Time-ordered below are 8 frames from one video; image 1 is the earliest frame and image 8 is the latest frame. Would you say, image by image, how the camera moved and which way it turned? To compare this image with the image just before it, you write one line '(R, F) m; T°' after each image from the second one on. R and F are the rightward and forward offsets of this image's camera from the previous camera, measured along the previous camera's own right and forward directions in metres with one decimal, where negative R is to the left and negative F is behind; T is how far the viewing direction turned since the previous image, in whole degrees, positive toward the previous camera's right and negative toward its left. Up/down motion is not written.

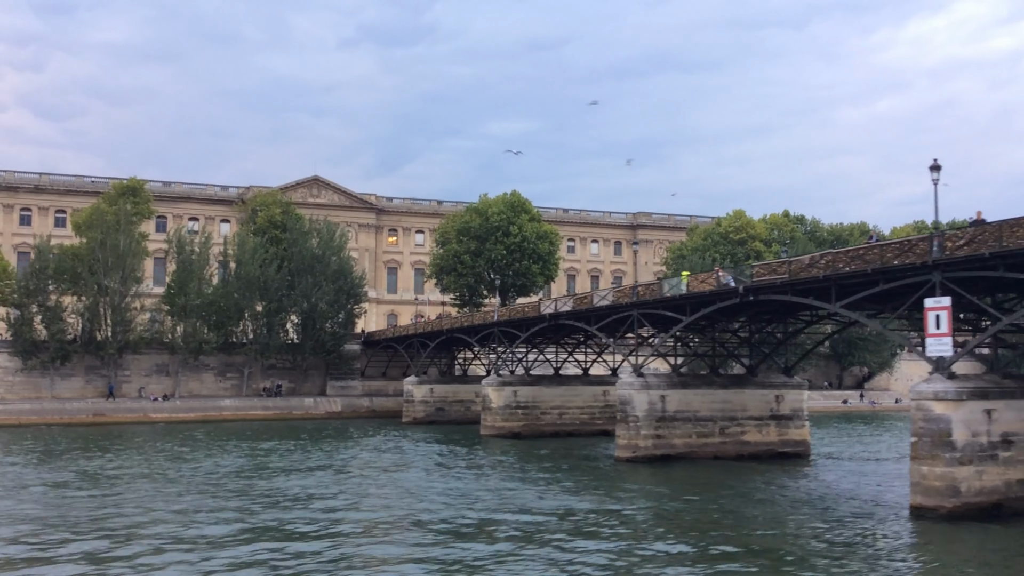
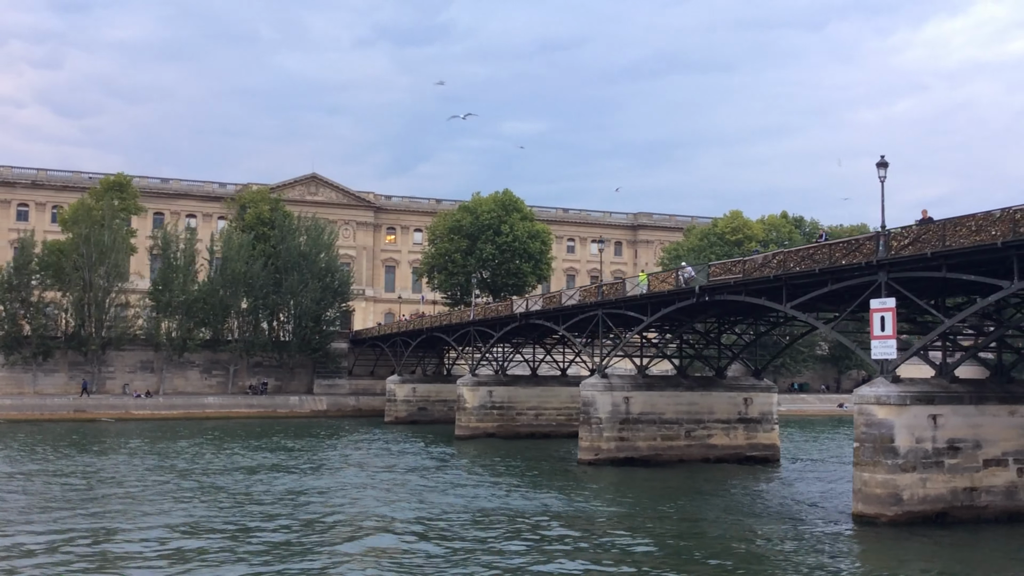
(+1.6, +0.6) m; -1°
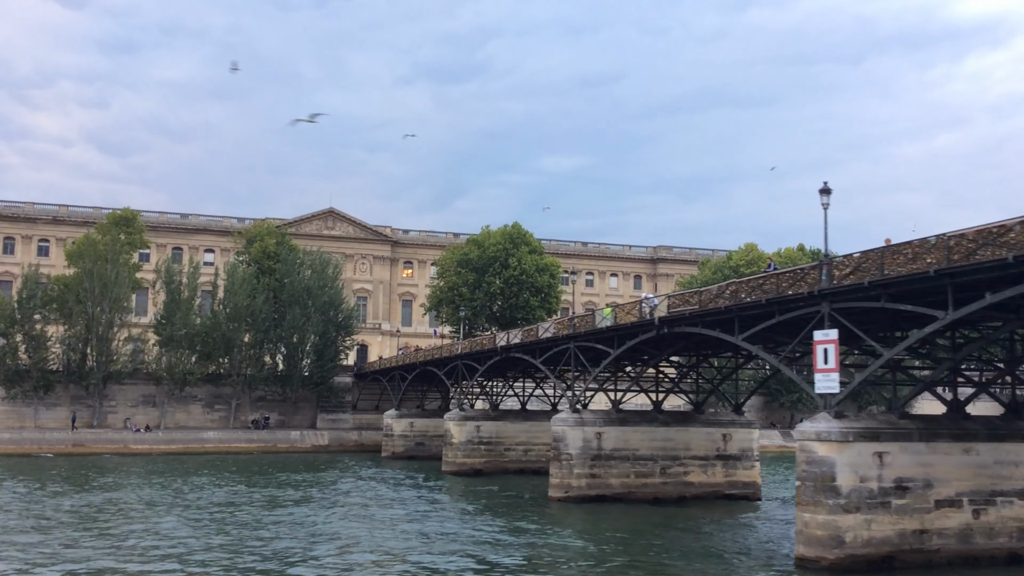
(+2.1, +0.6) m; -2°
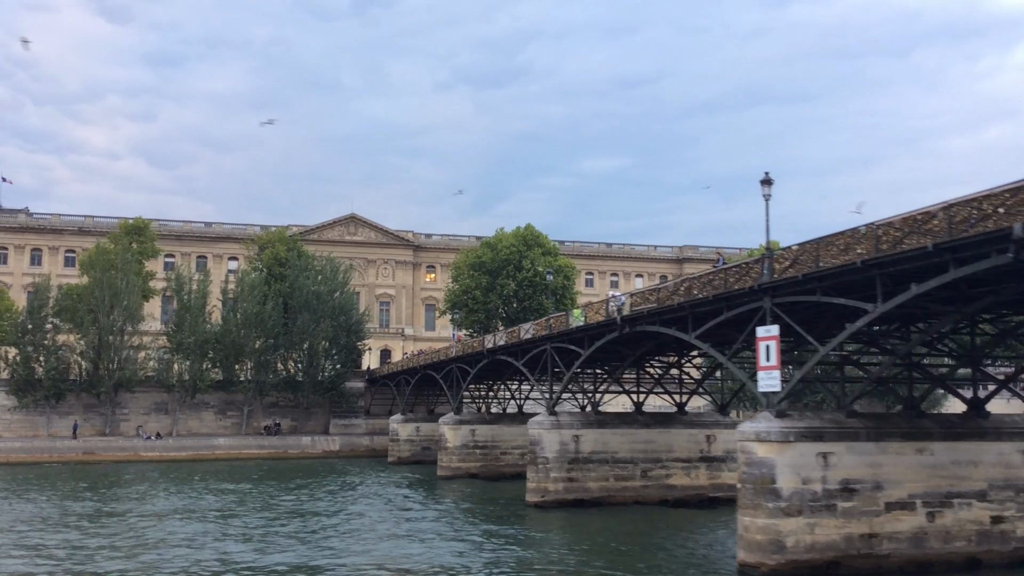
(+2.1, +0.6) m; -2°
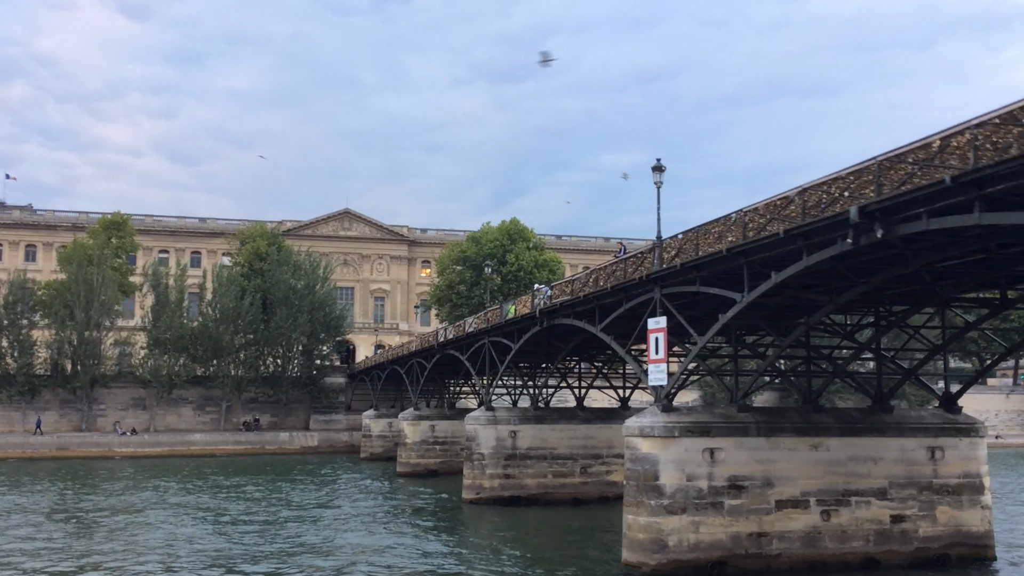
(+2.4, +0.6) m; -1°
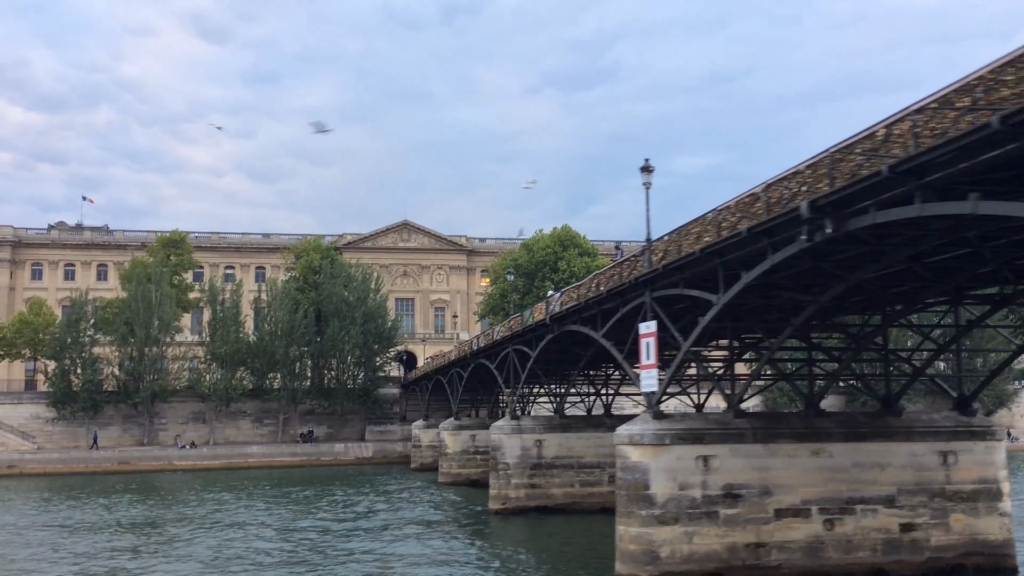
(+1.5, +0.3) m; -4°
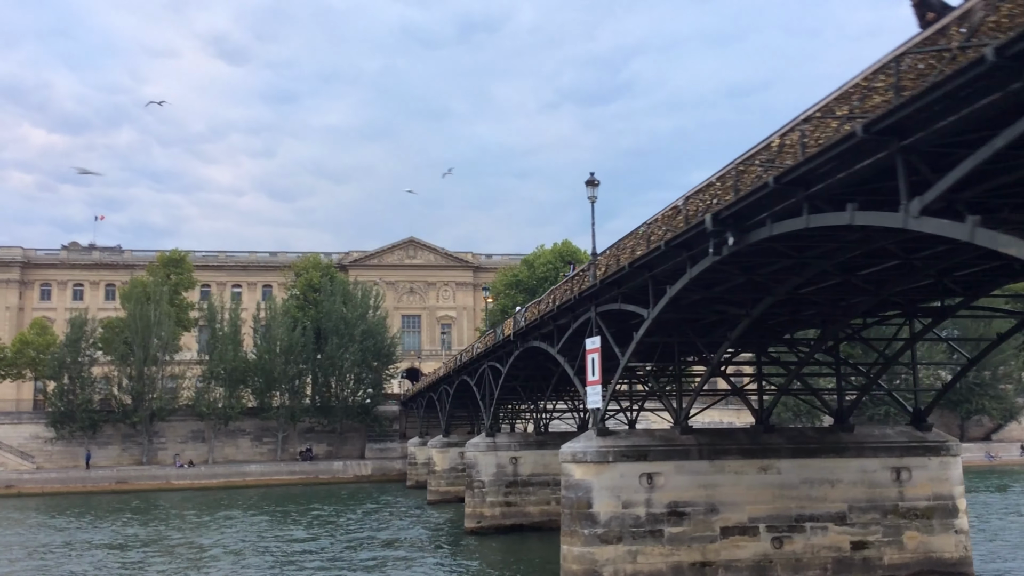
(+1.3, +0.2) m; -1°
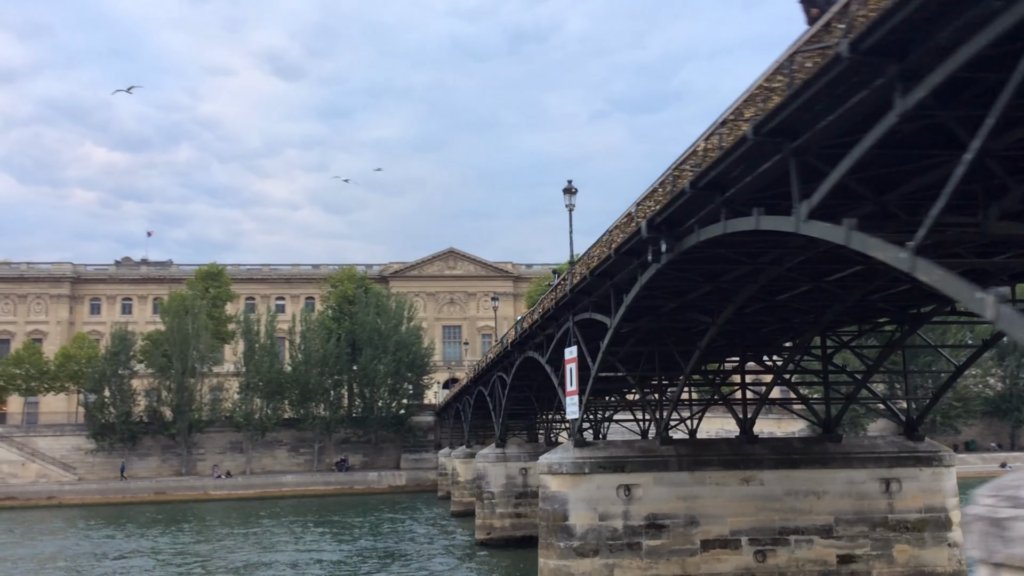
(+1.3, +0.2) m; -3°
